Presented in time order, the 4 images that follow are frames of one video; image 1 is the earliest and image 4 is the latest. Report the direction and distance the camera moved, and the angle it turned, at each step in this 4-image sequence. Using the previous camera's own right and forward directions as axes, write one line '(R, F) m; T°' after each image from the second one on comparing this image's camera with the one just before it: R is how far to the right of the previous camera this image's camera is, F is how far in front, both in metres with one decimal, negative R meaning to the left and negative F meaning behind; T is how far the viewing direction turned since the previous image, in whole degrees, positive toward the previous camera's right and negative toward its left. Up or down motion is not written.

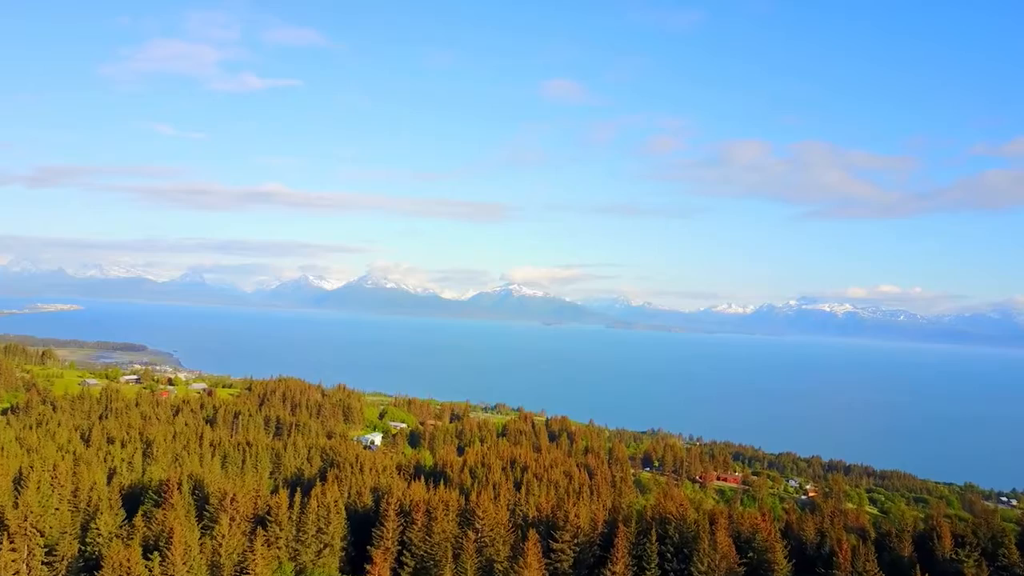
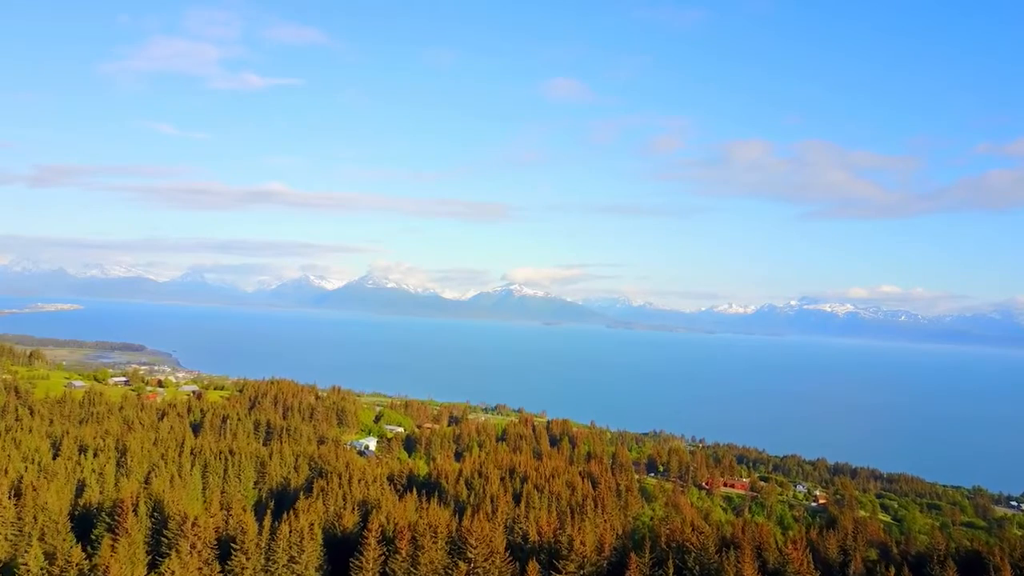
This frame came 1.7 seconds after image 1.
(+0.1, +2.8) m; 0°
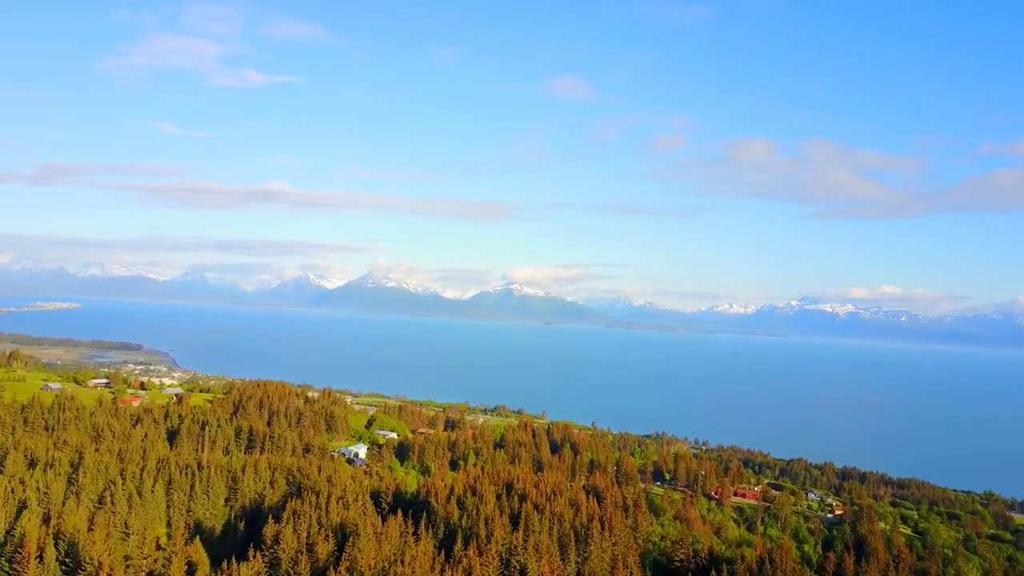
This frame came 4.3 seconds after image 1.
(+0.2, +4.2) m; 0°
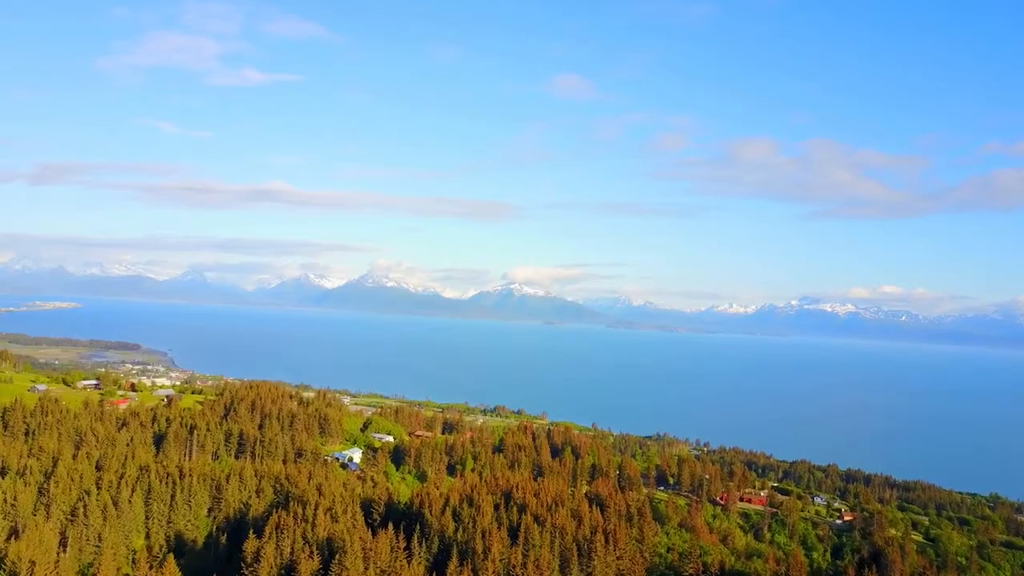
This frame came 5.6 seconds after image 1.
(0.0, +2.1) m; 0°
